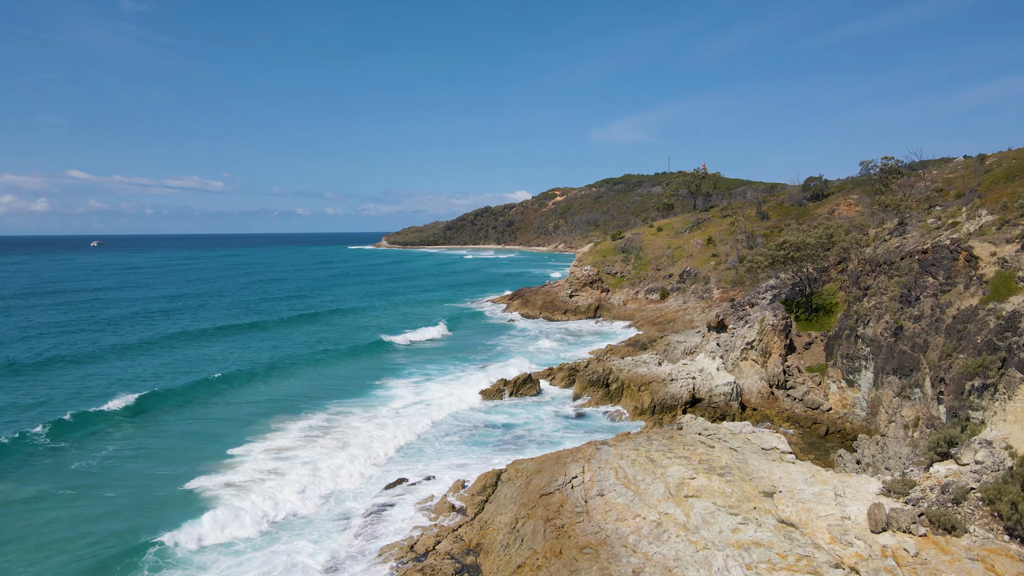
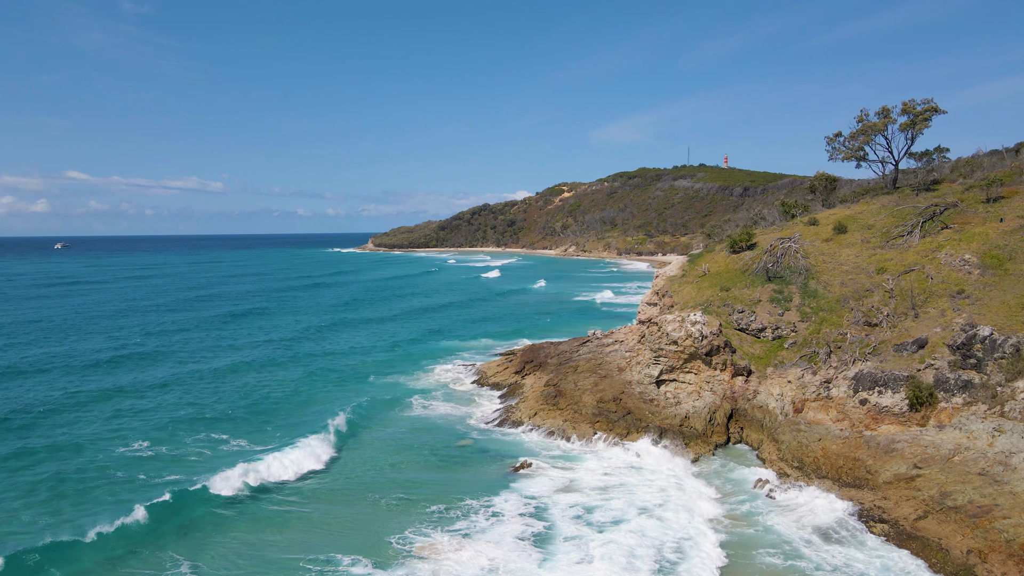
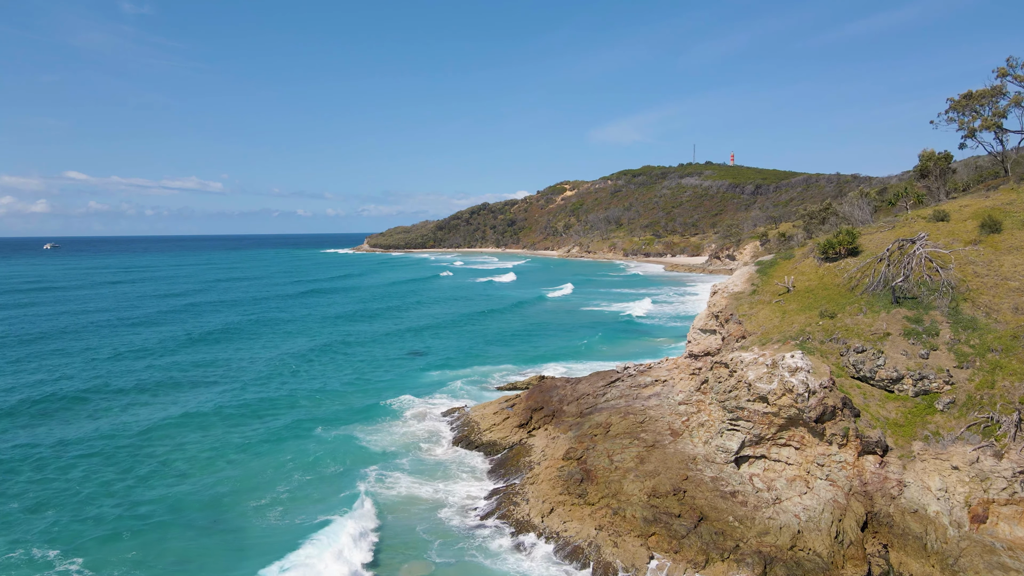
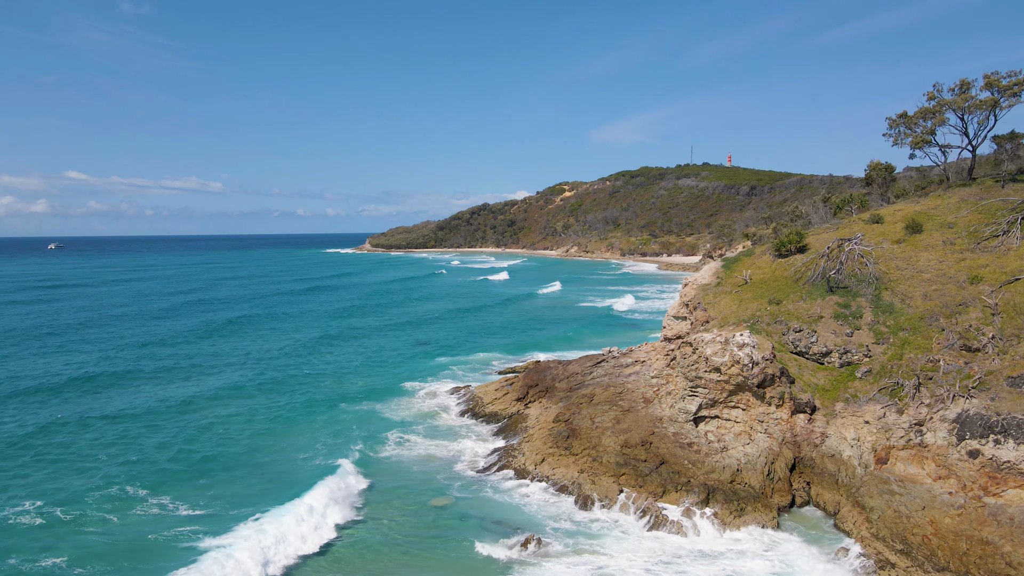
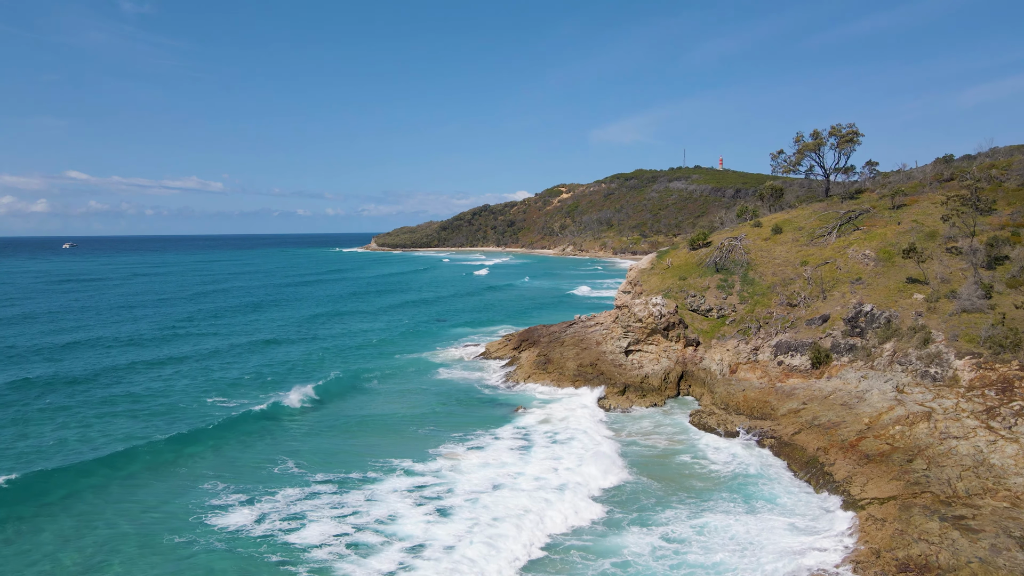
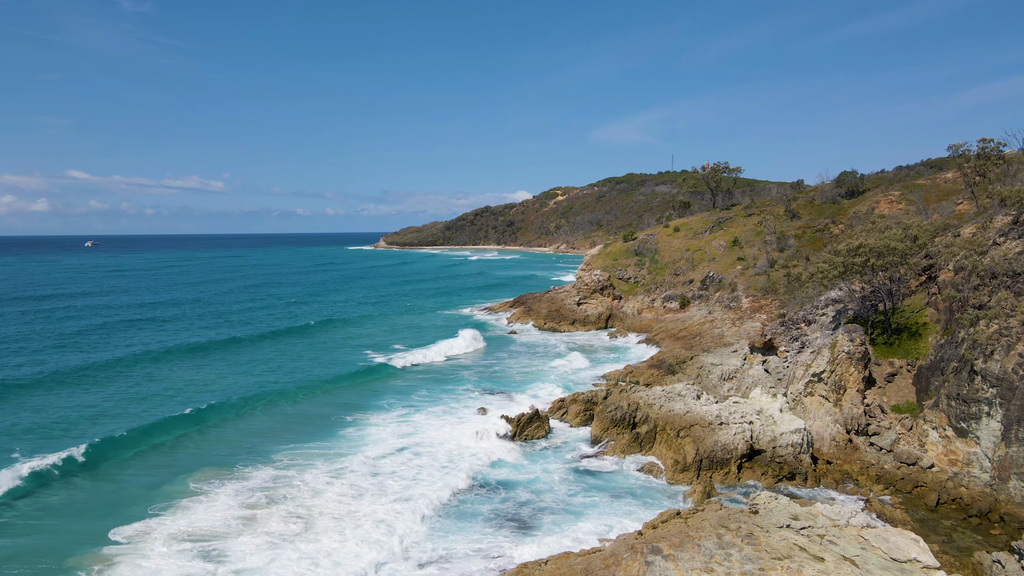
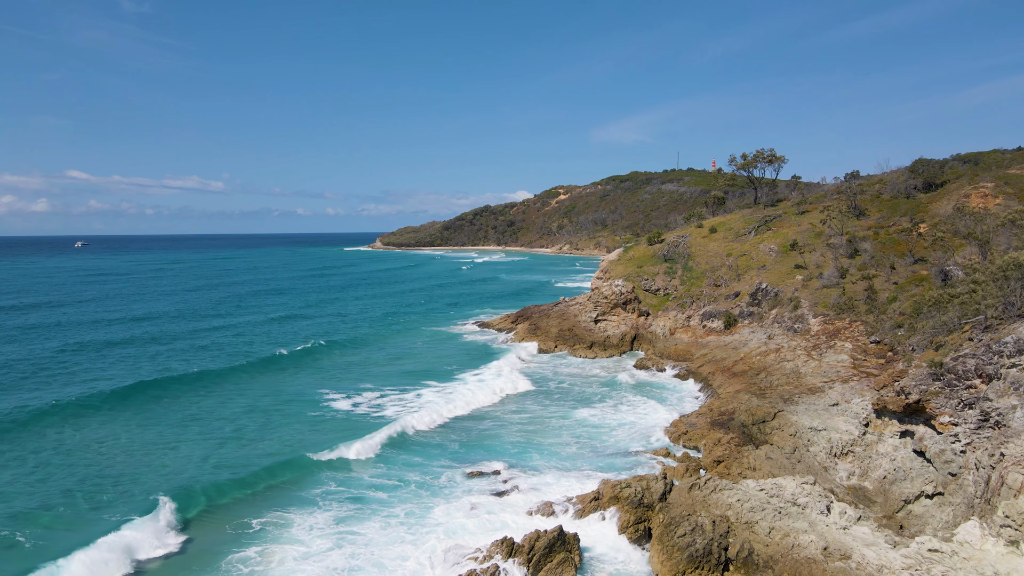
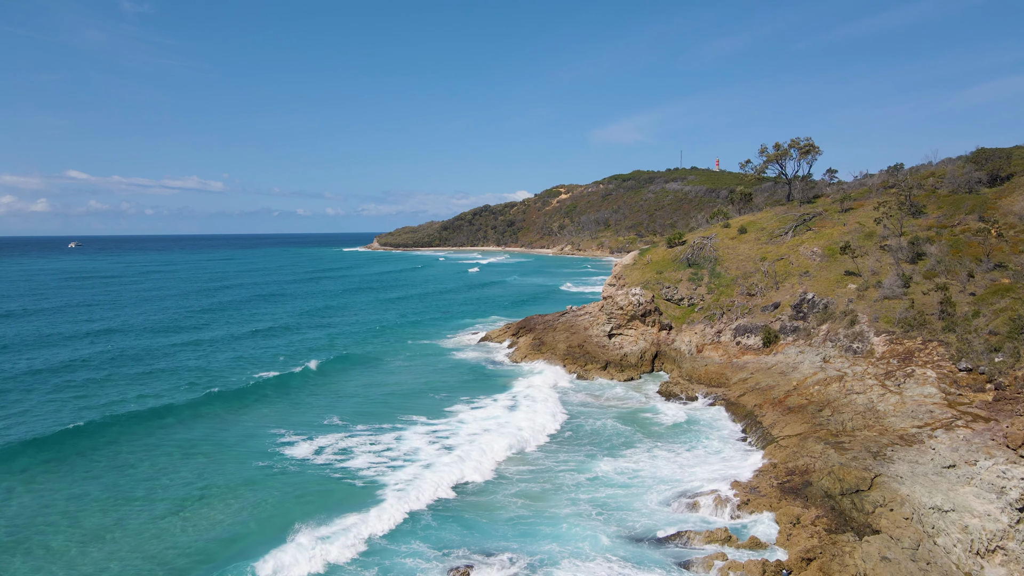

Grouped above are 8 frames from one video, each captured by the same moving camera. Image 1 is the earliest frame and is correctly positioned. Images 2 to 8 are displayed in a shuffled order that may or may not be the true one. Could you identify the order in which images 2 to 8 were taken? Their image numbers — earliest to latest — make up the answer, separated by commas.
6, 7, 8, 5, 2, 4, 3
